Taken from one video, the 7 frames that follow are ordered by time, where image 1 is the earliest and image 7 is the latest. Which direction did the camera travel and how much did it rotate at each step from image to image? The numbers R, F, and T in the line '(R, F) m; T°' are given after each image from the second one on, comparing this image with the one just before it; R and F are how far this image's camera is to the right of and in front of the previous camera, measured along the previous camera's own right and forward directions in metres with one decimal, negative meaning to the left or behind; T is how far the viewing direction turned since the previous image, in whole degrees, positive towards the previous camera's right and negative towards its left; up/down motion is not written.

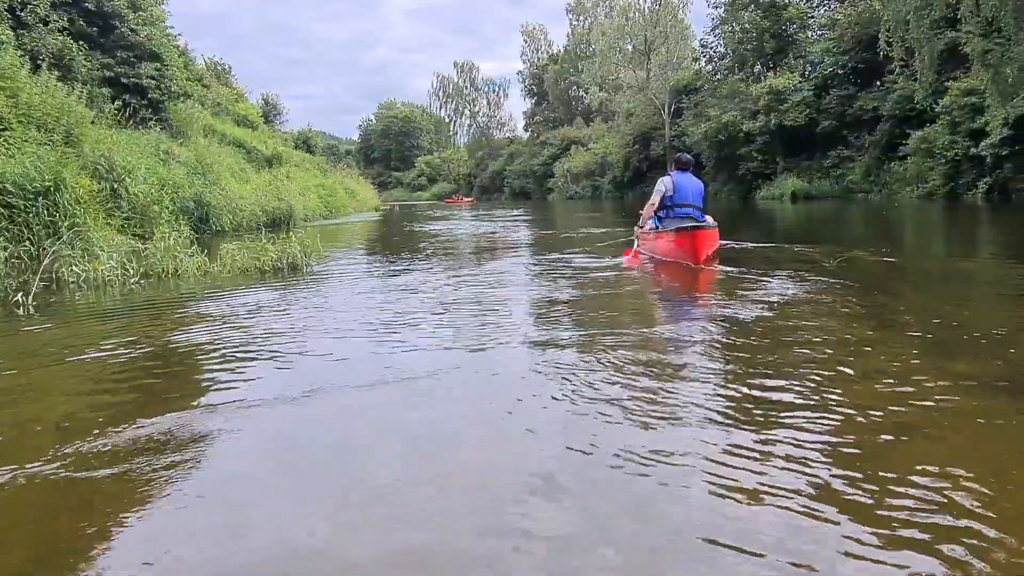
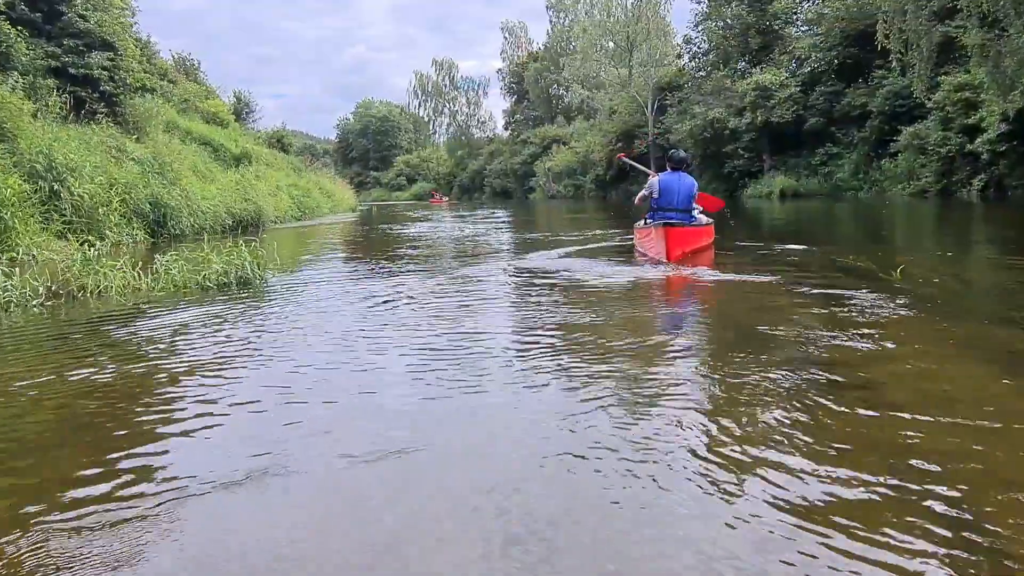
(-0.1, +0.7) m; +2°
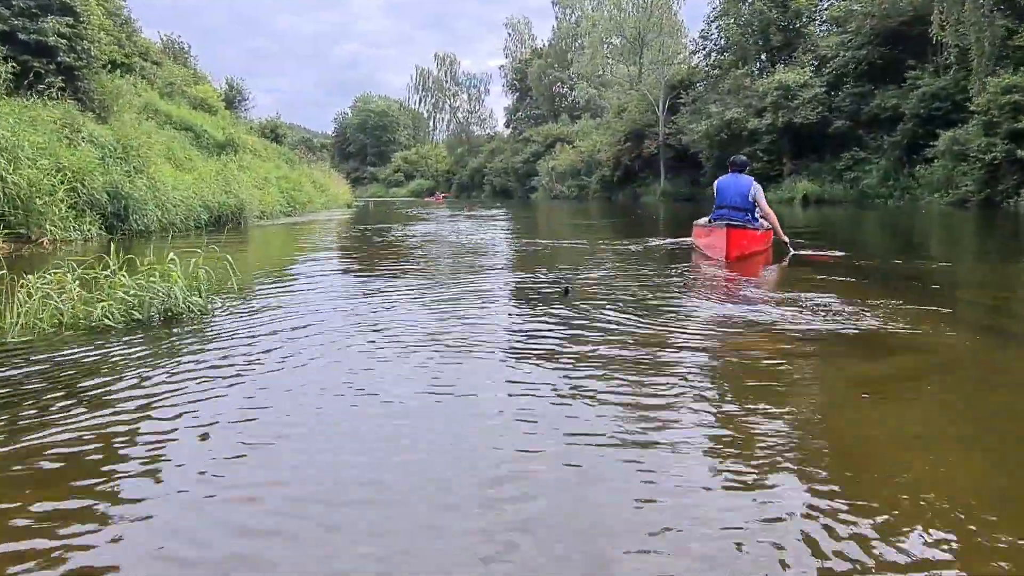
(-0.3, +1.3) m; 0°
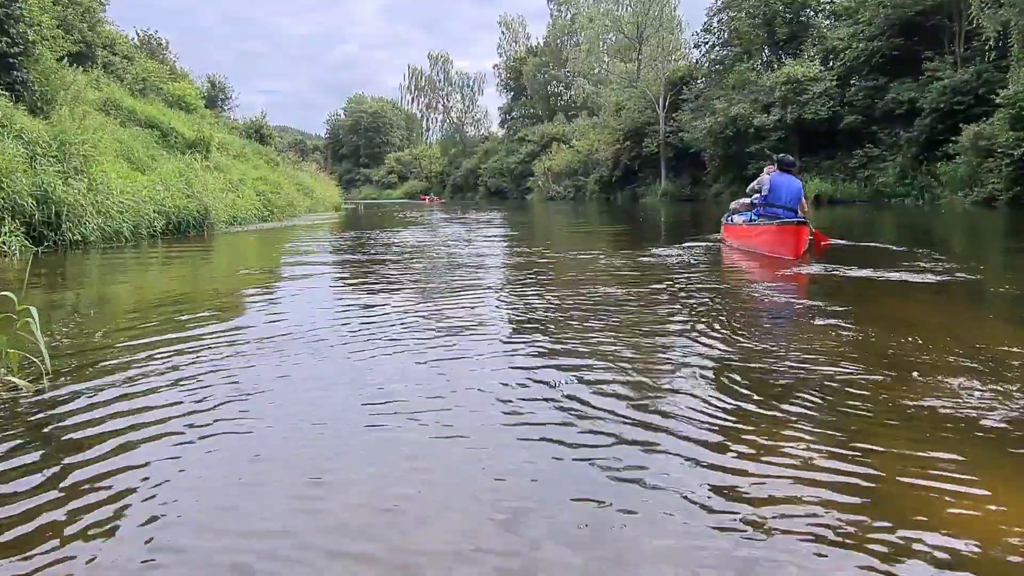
(0.0, +1.1) m; 0°
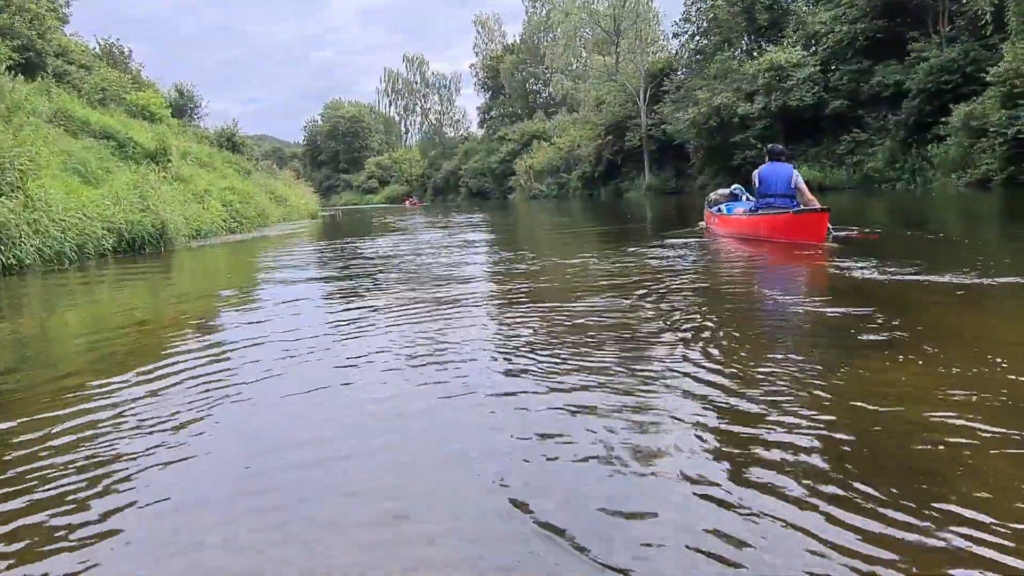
(0.0, +0.6) m; +1°
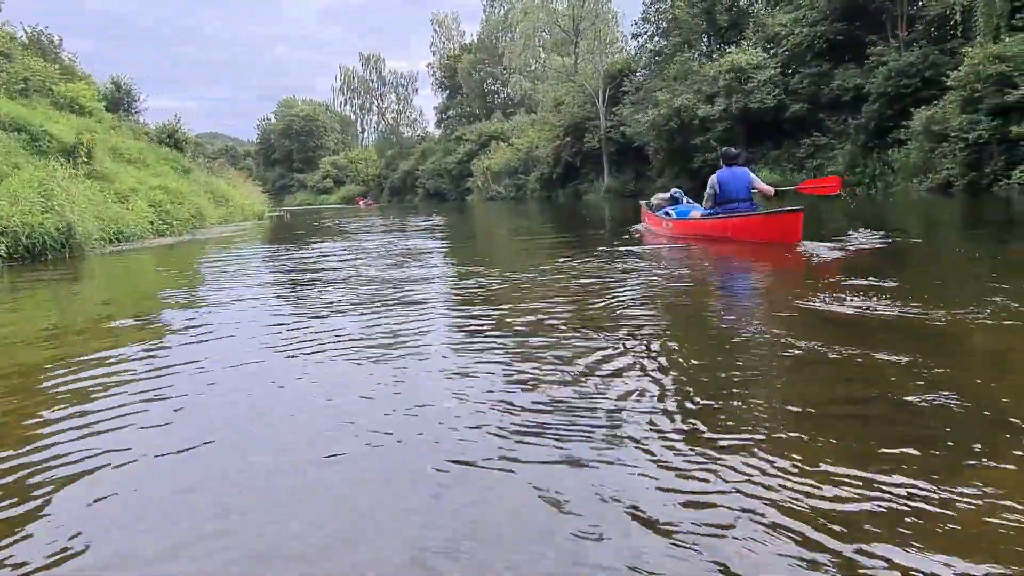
(+0.1, +0.7) m; +3°
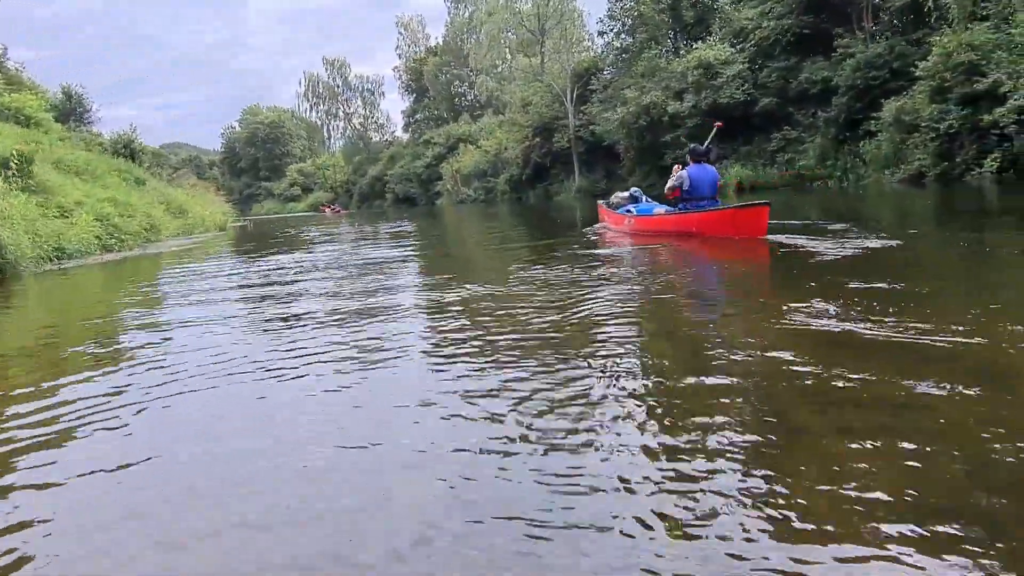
(0.0, +0.4) m; +2°
